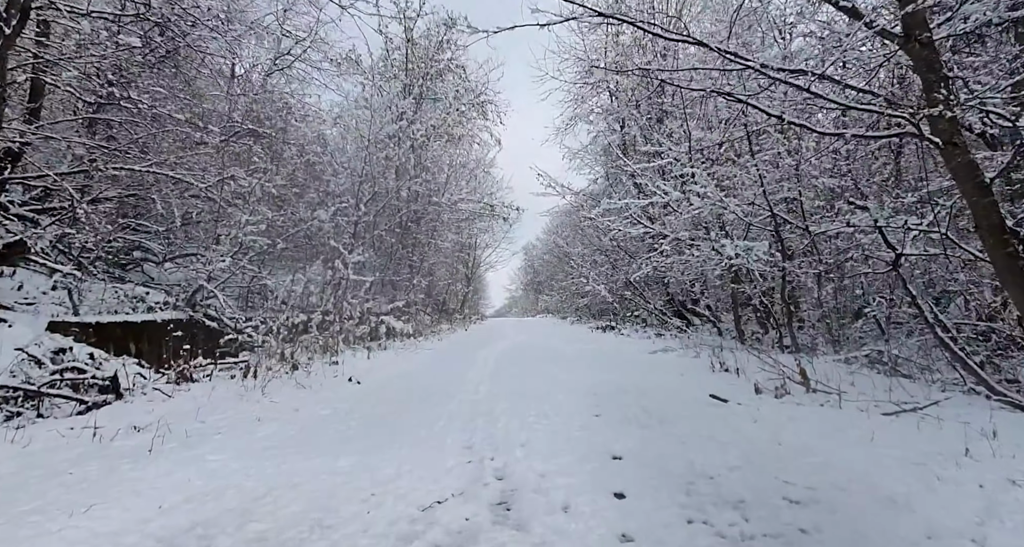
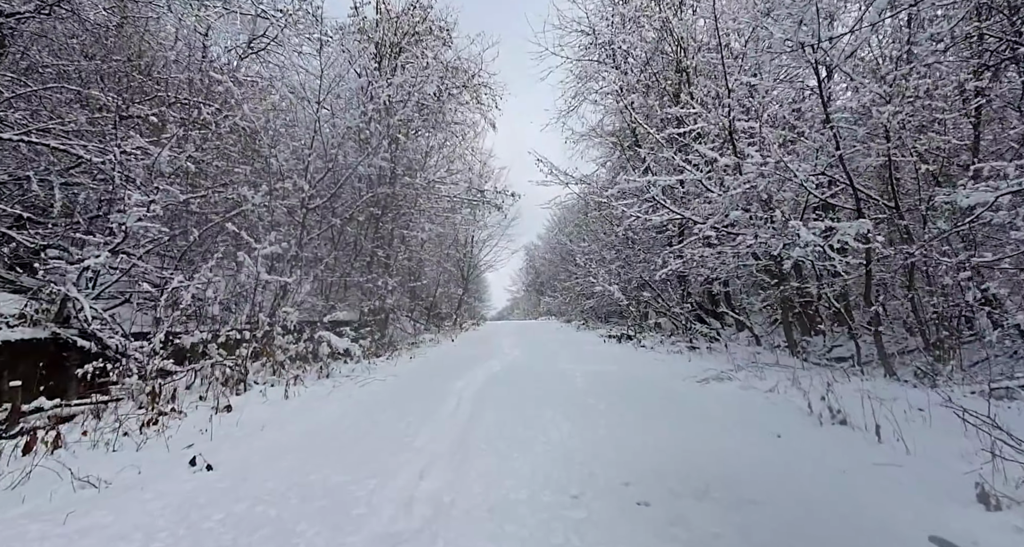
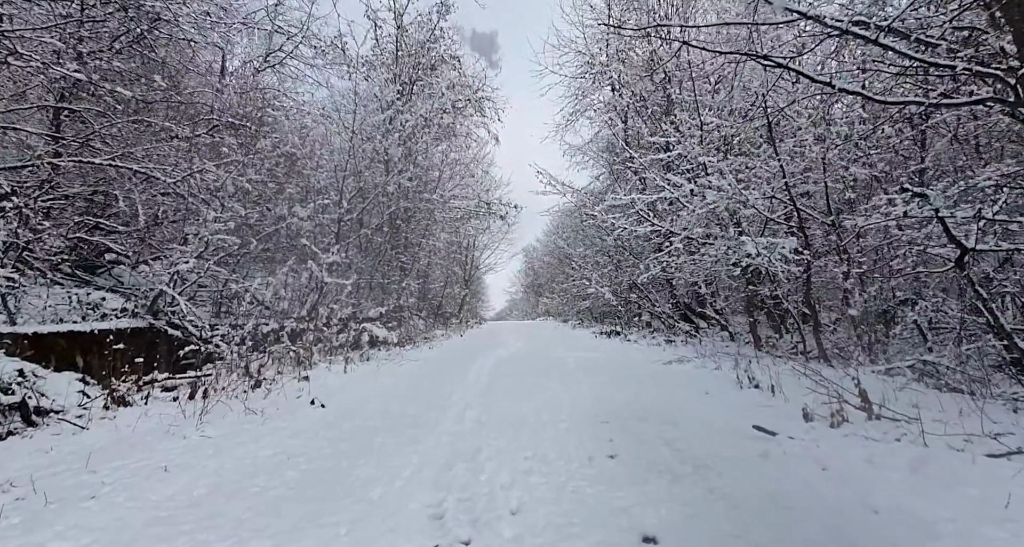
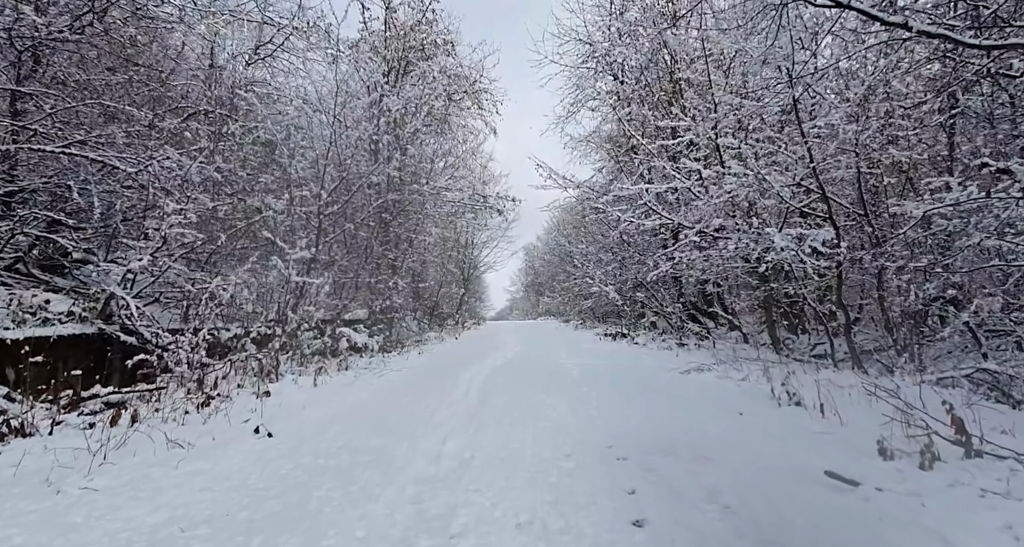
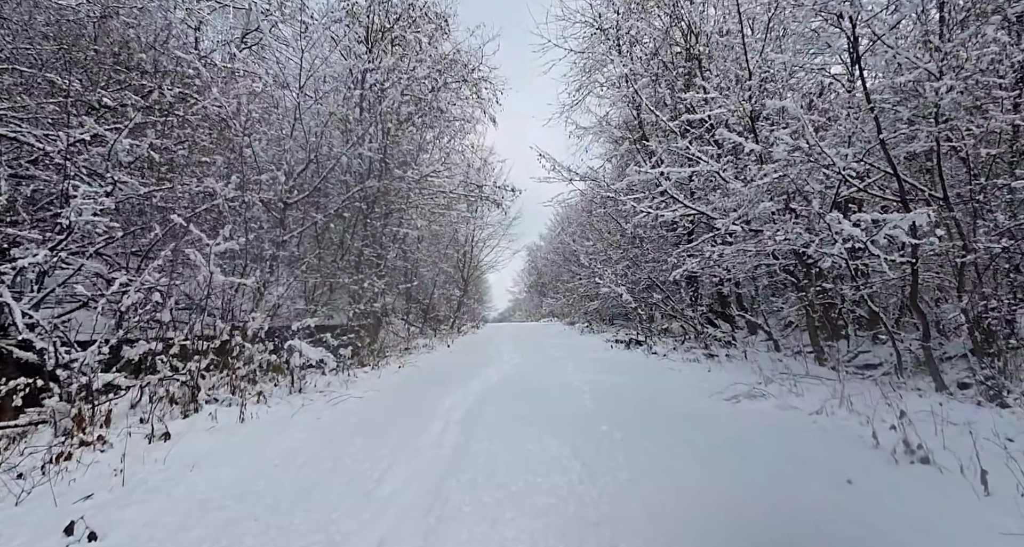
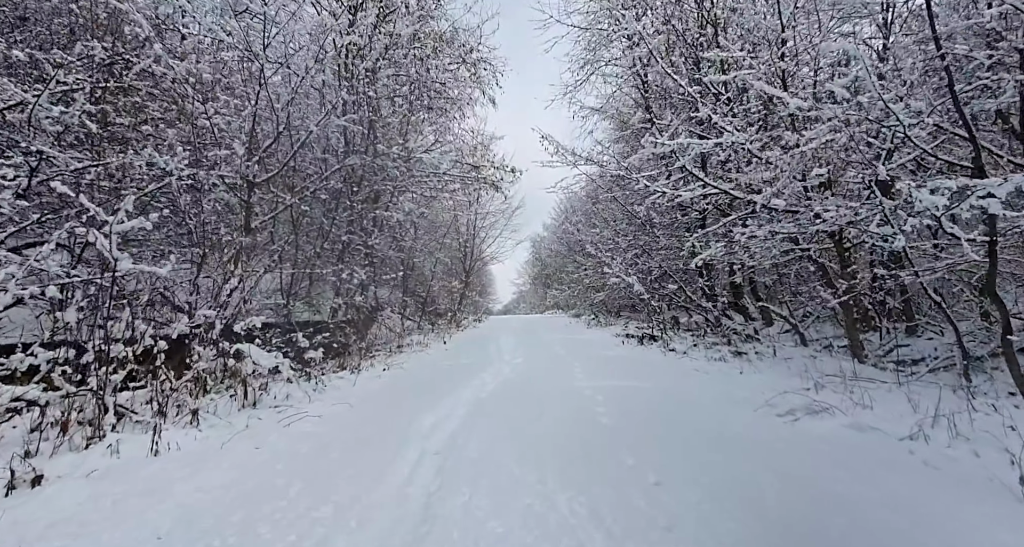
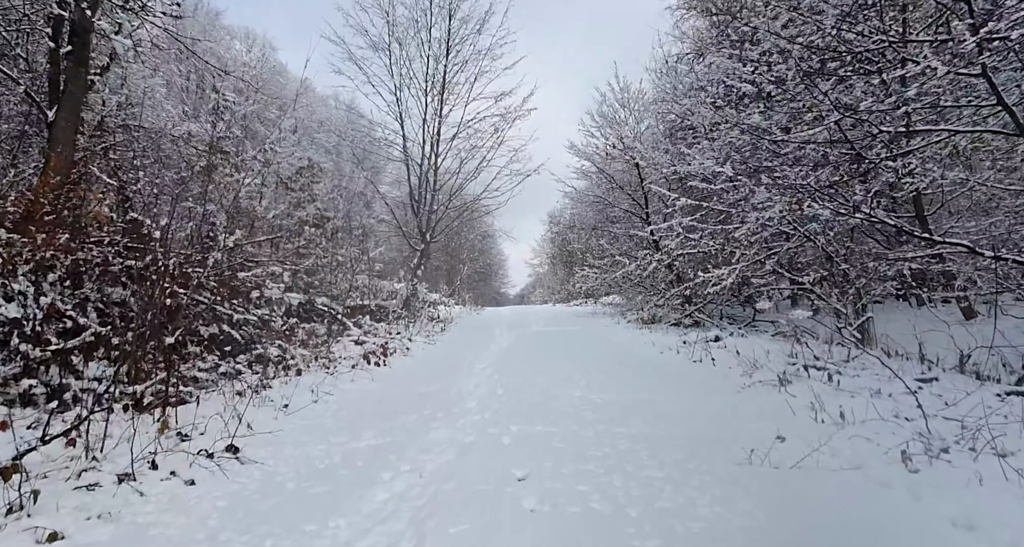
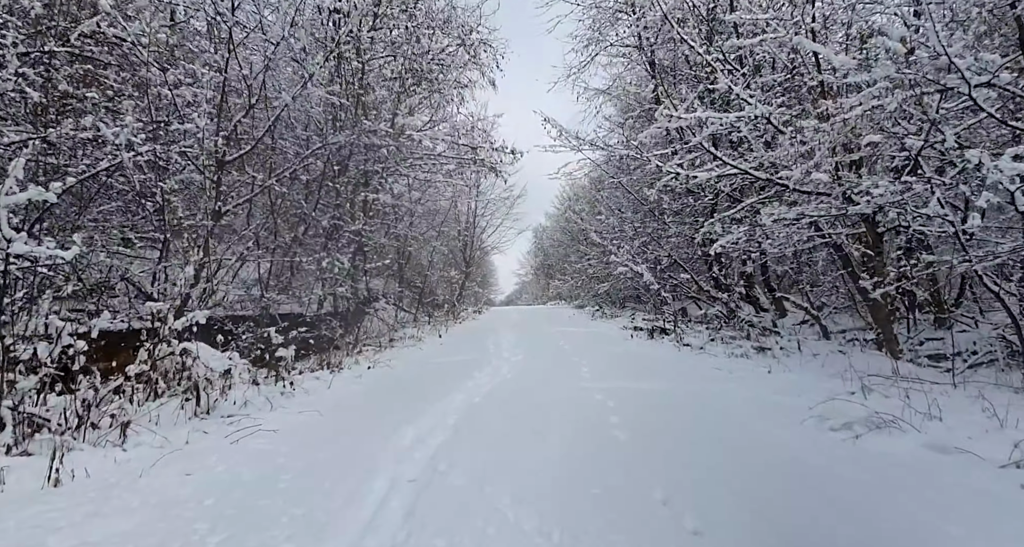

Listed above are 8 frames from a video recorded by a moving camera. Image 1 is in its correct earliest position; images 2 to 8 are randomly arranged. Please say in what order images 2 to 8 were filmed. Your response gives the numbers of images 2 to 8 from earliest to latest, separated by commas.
3, 4, 2, 5, 6, 8, 7
